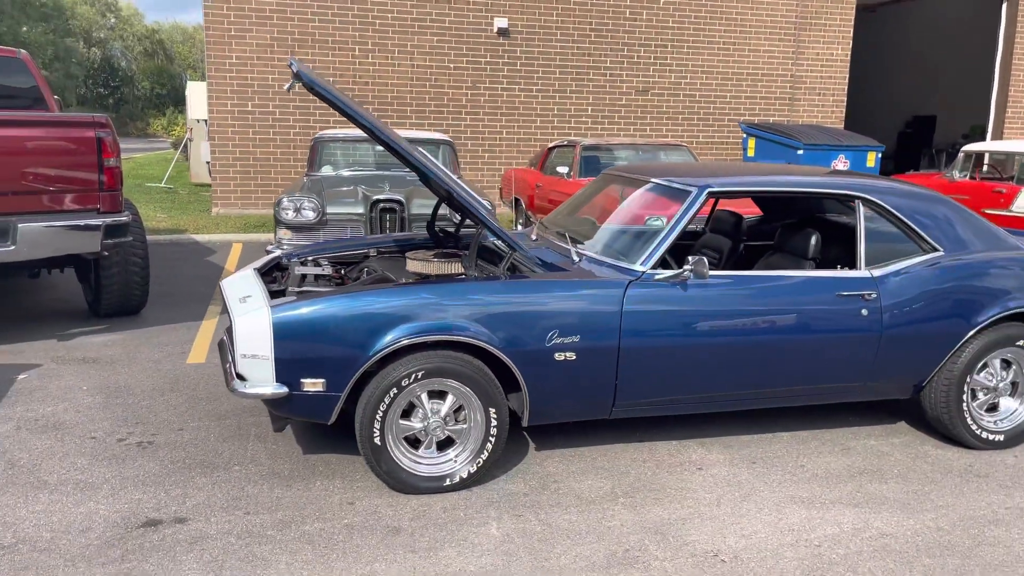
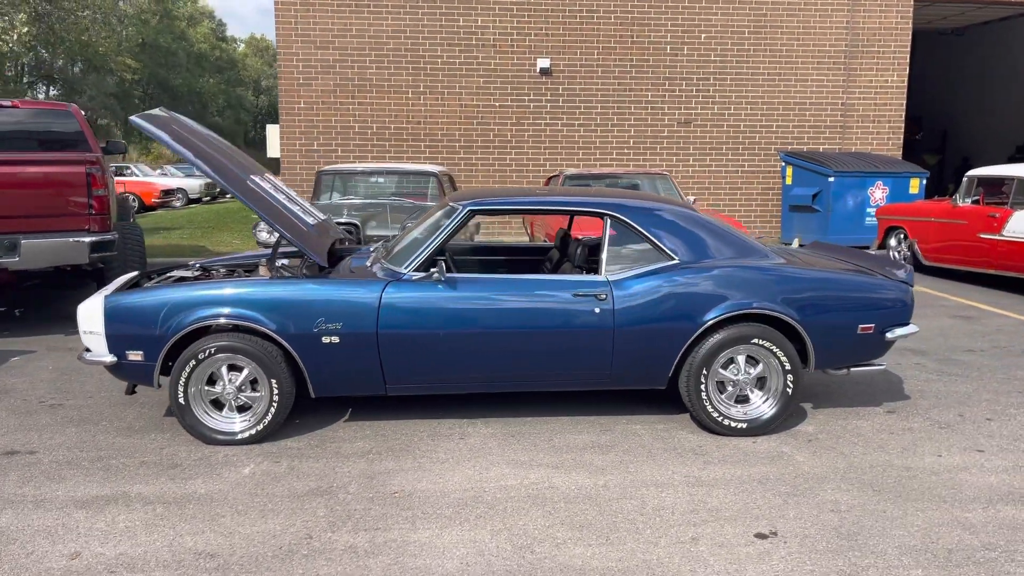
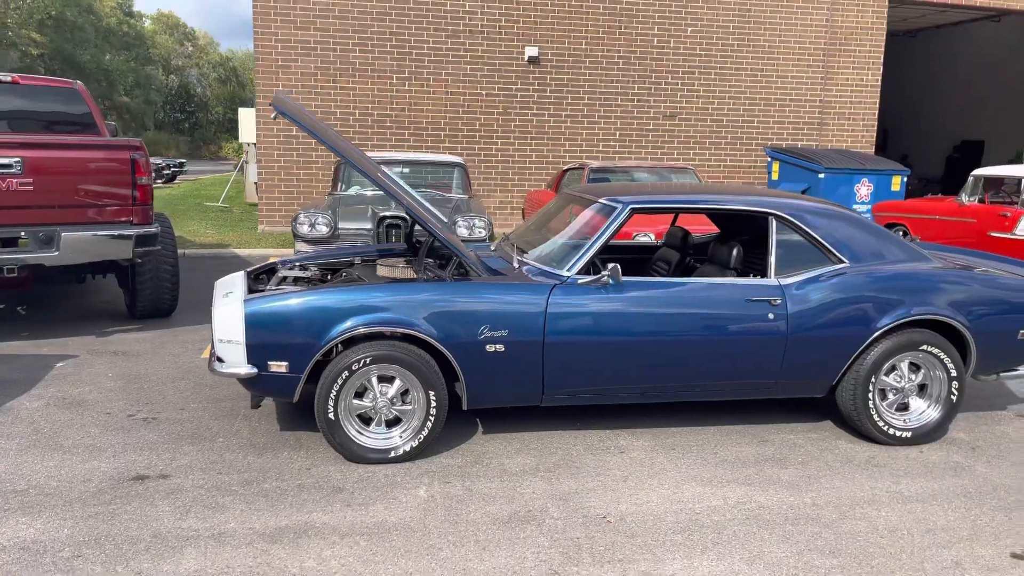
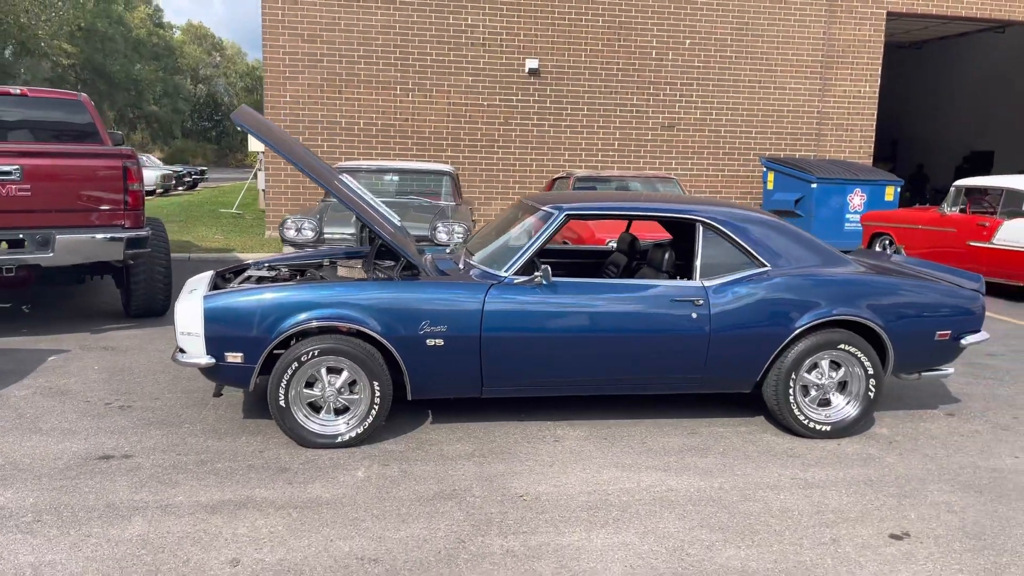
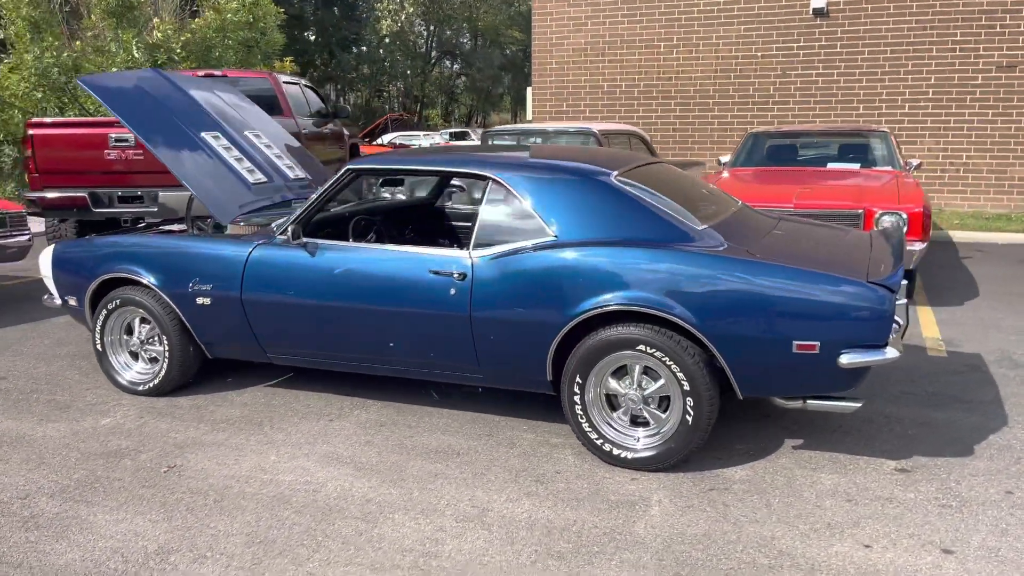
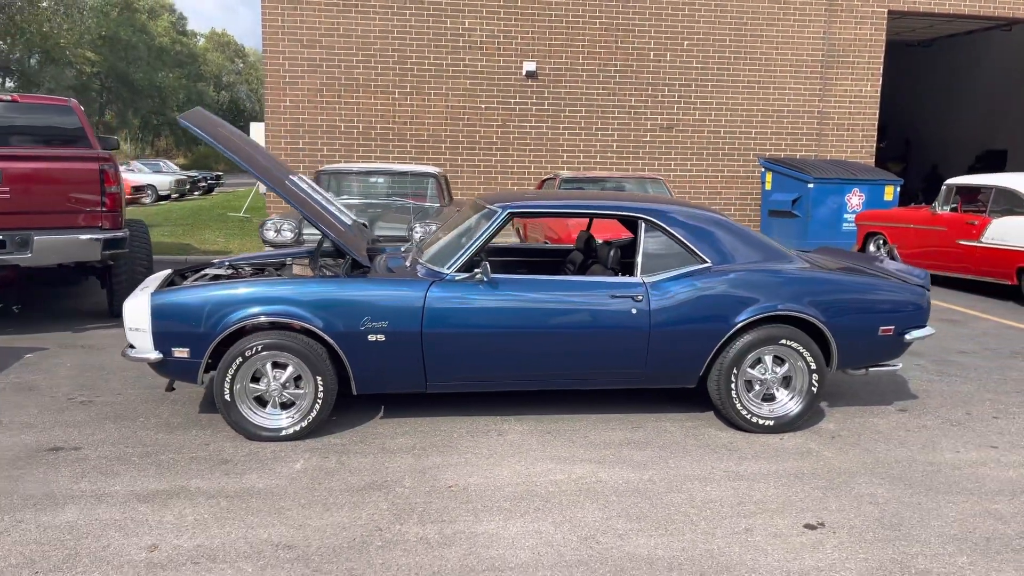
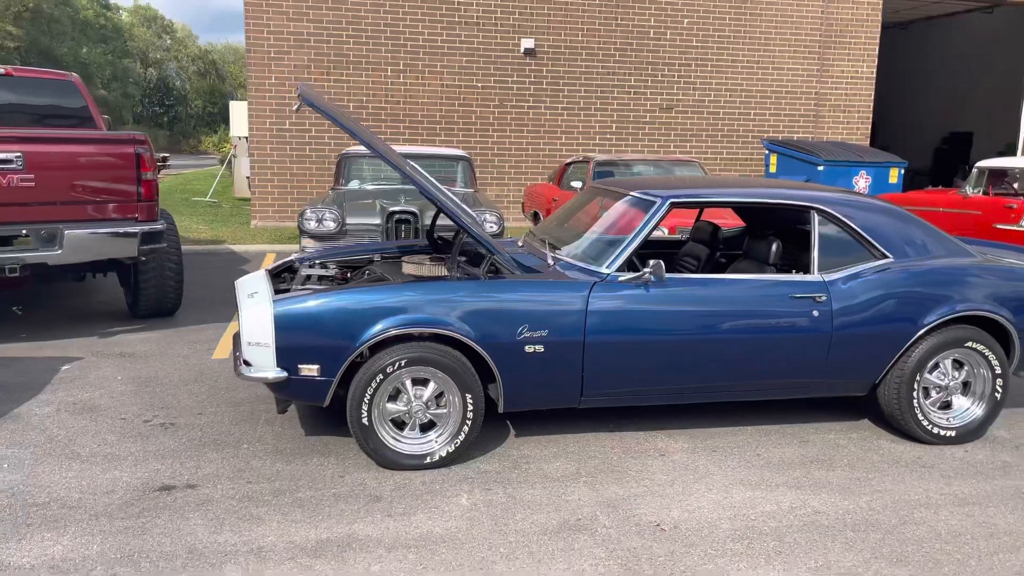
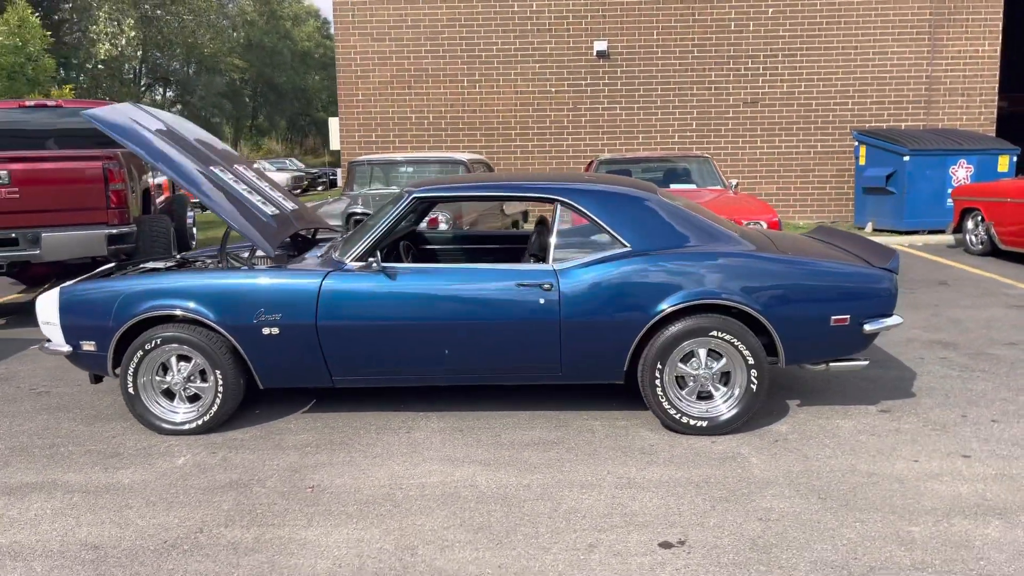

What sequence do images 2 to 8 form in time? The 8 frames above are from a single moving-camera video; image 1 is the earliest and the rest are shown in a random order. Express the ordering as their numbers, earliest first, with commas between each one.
7, 3, 4, 6, 2, 8, 5
